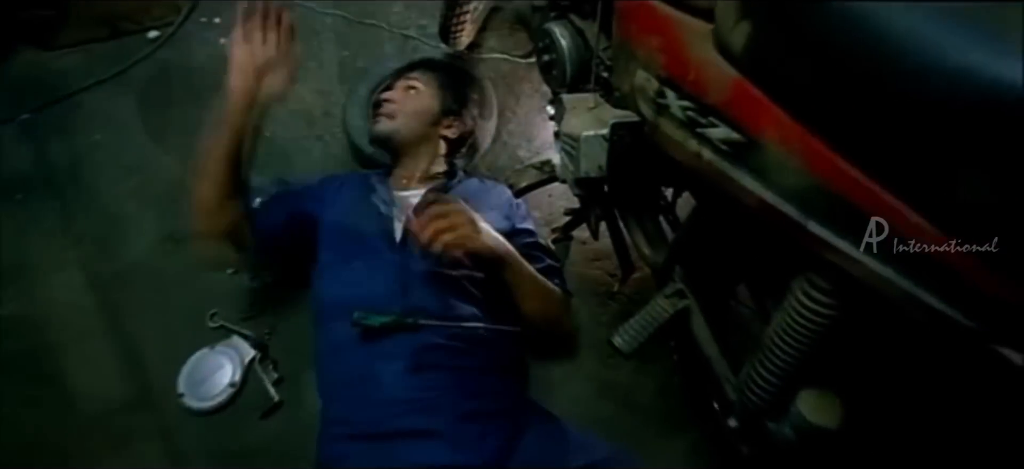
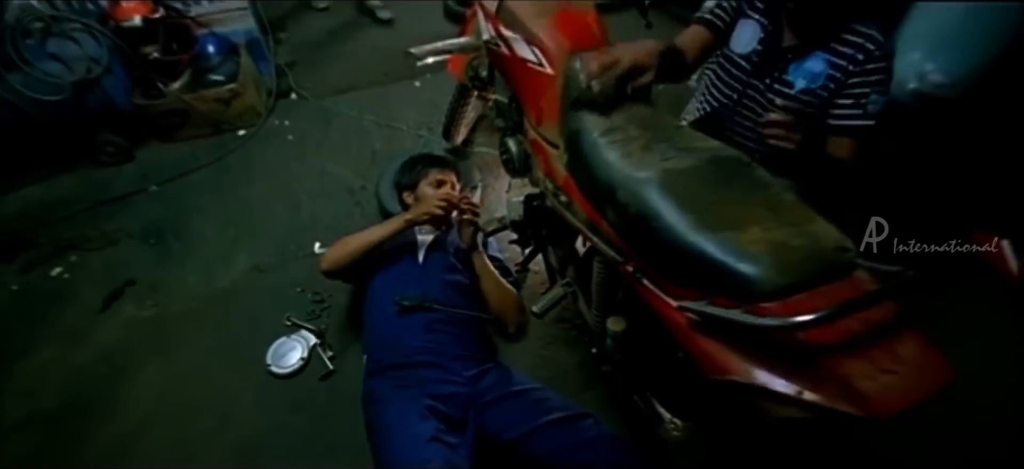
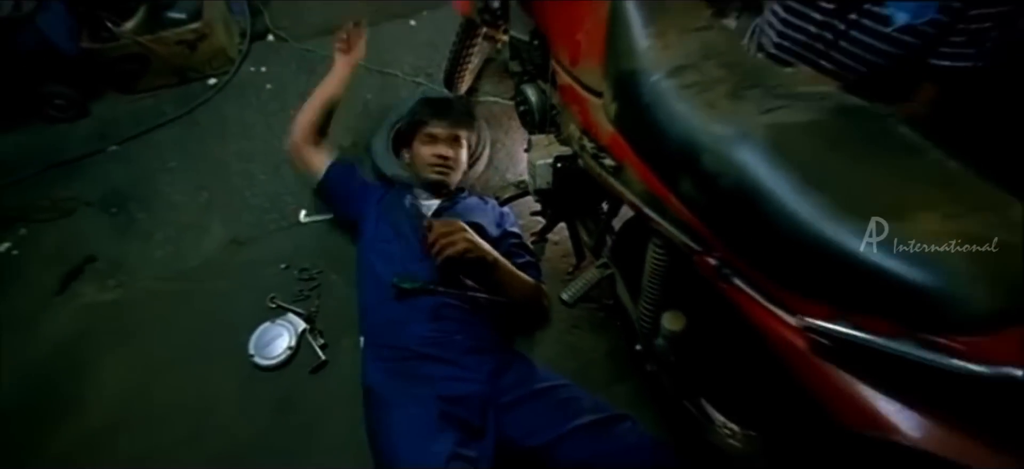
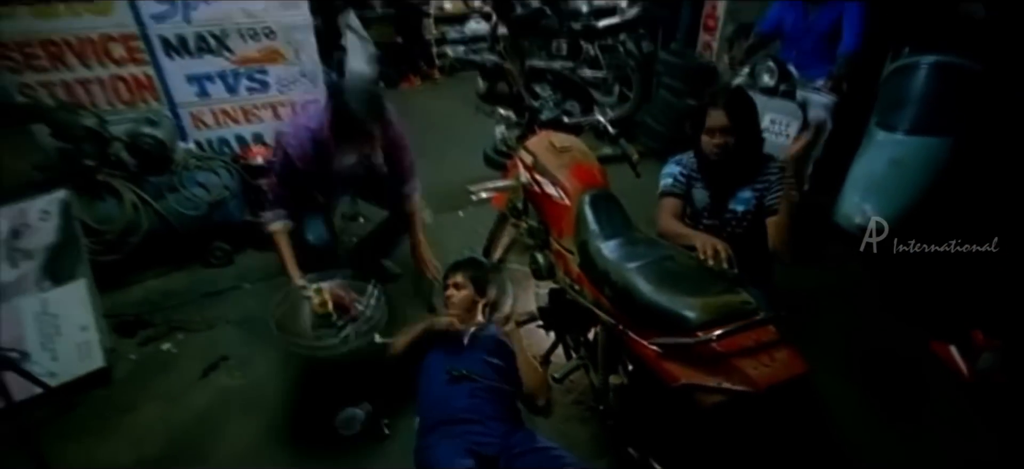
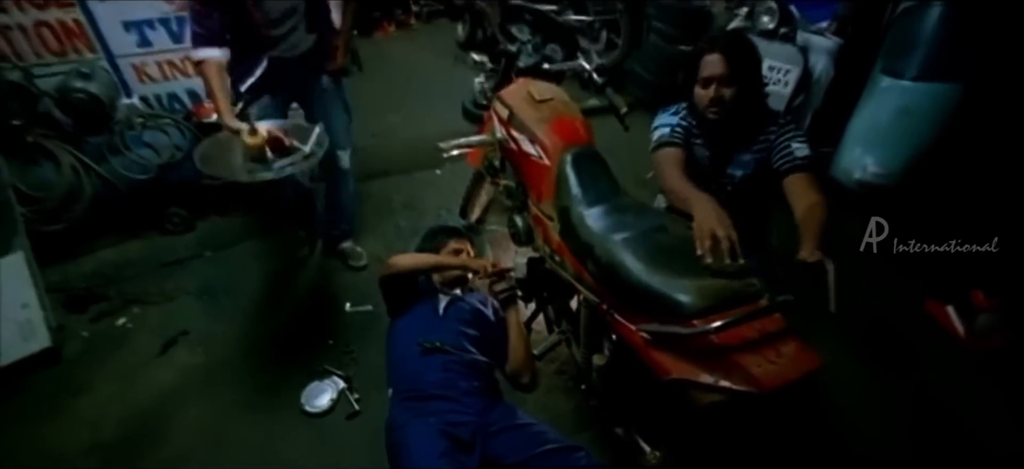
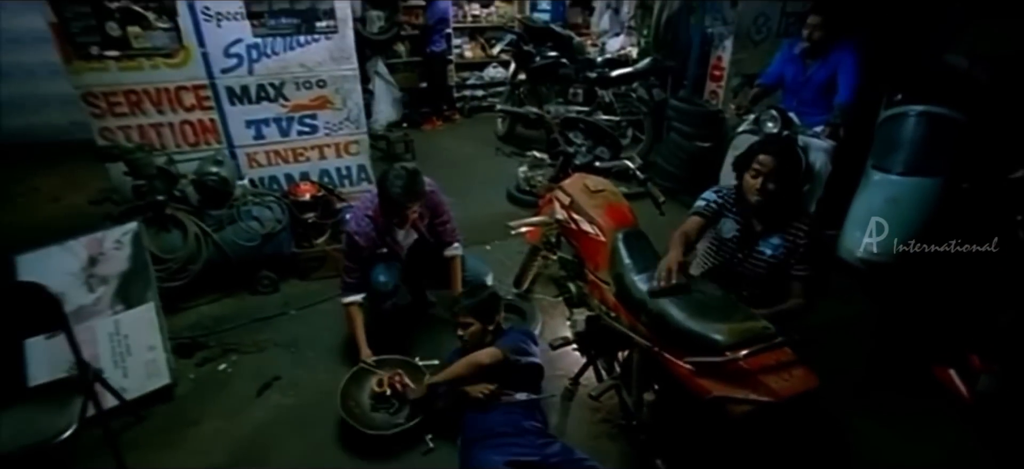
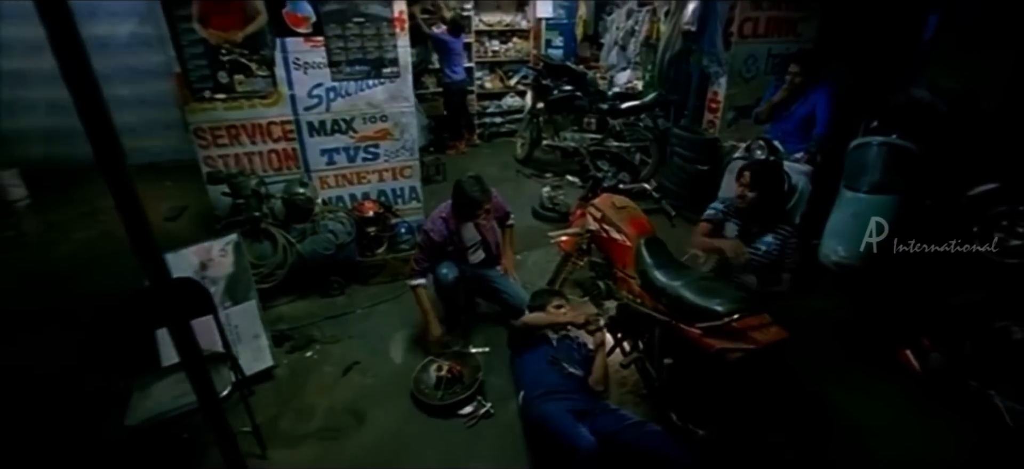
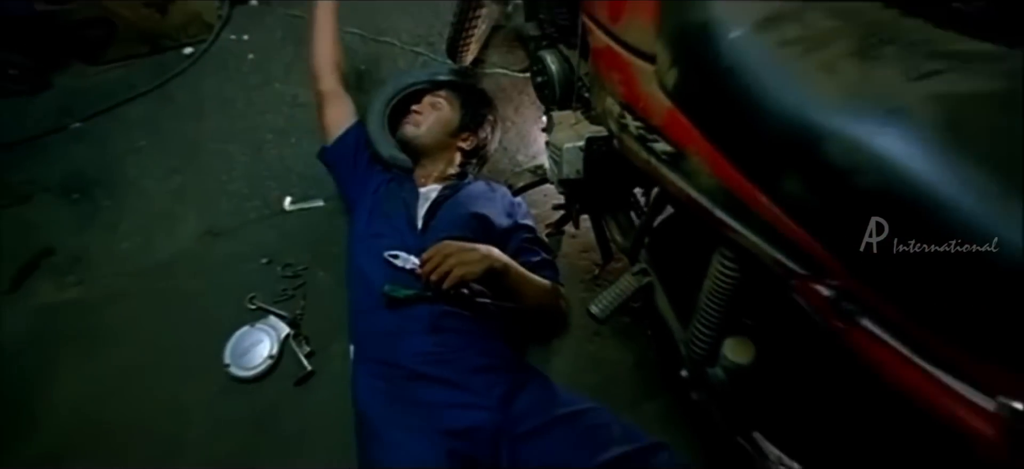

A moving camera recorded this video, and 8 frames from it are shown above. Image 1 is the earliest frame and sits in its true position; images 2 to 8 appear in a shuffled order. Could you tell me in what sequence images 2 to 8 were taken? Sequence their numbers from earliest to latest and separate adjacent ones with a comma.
8, 3, 2, 5, 4, 6, 7
